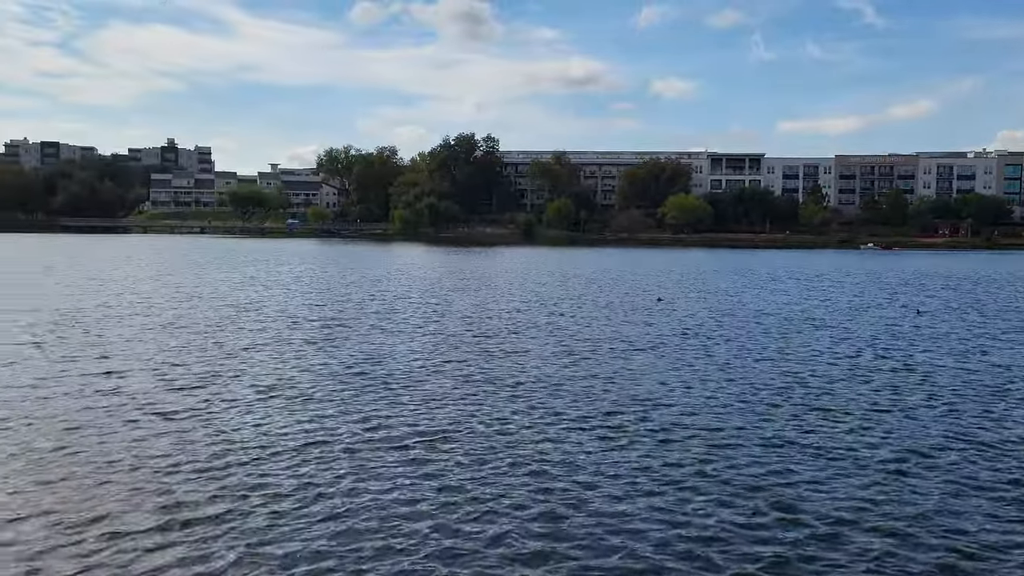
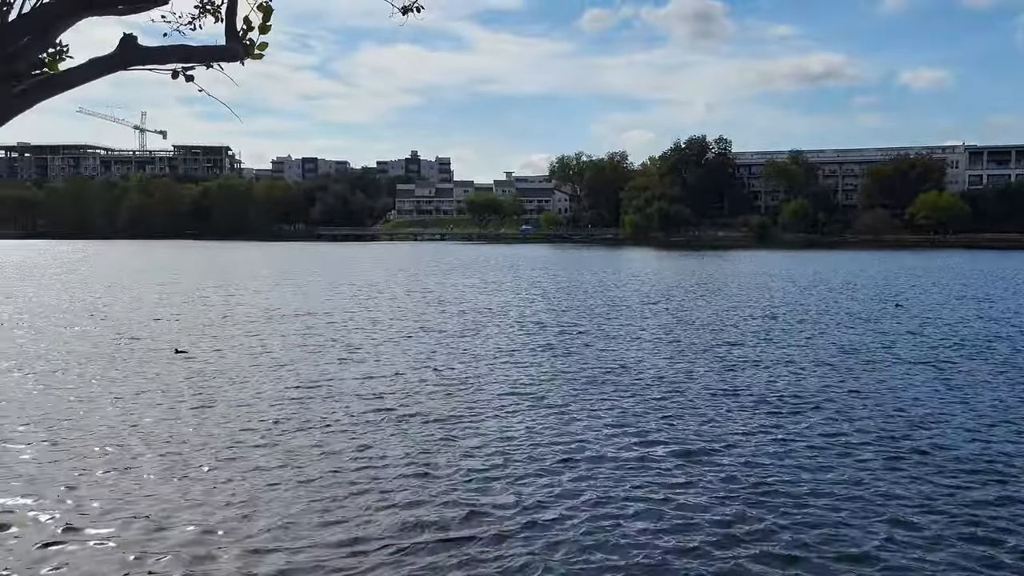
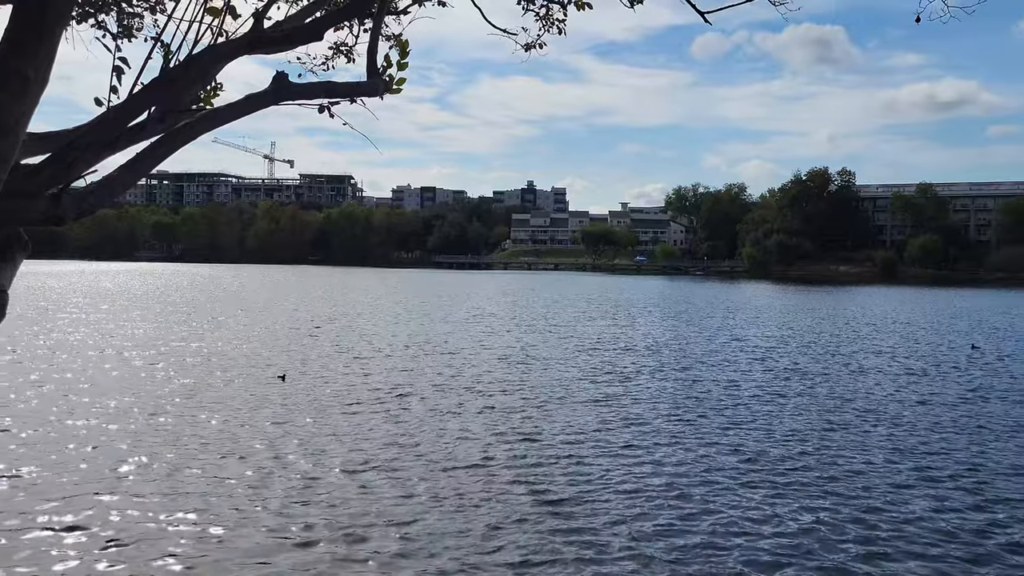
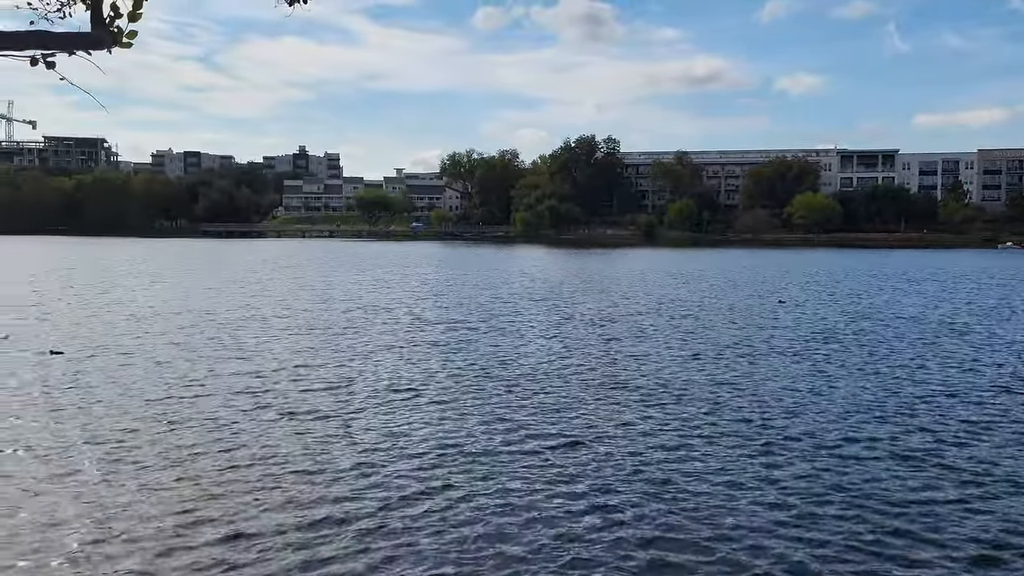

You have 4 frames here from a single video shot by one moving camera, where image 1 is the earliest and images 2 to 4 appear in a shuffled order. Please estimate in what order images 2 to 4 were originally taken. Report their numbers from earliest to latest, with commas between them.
4, 2, 3
